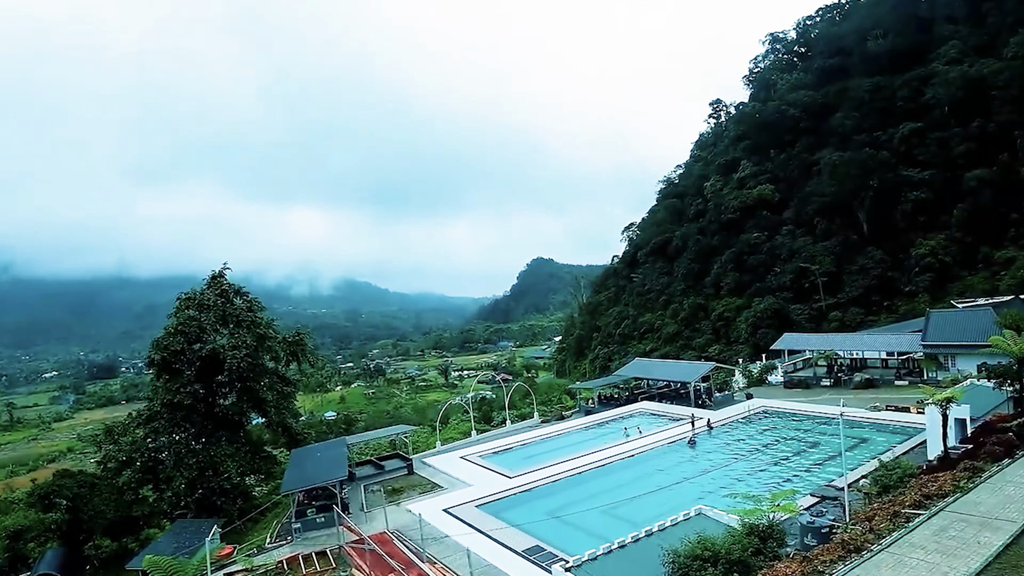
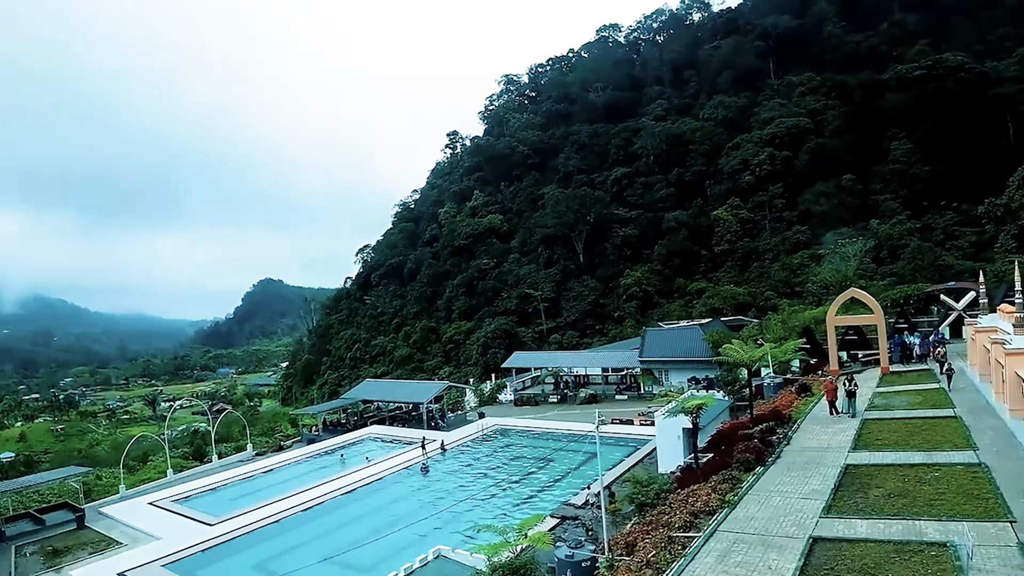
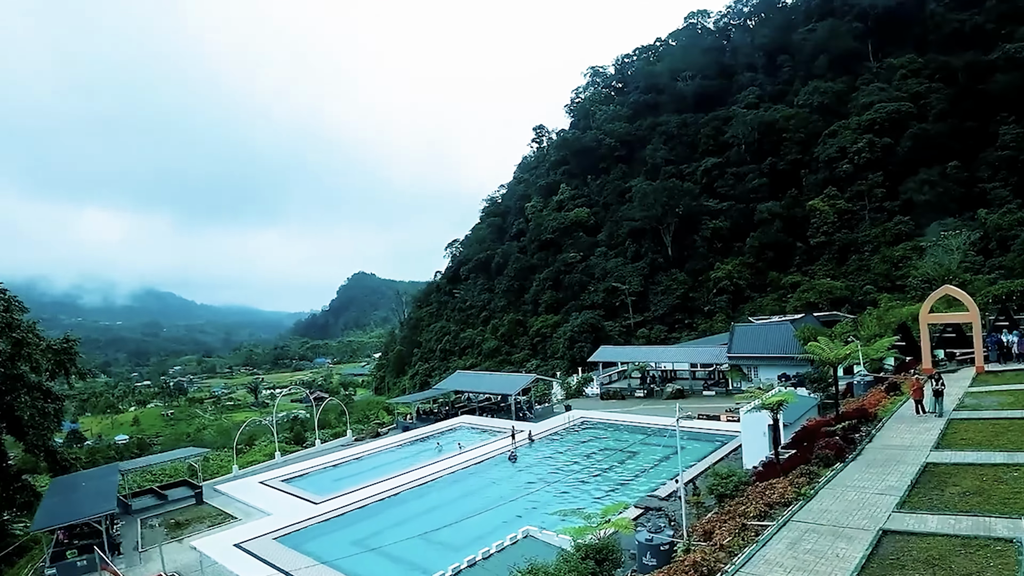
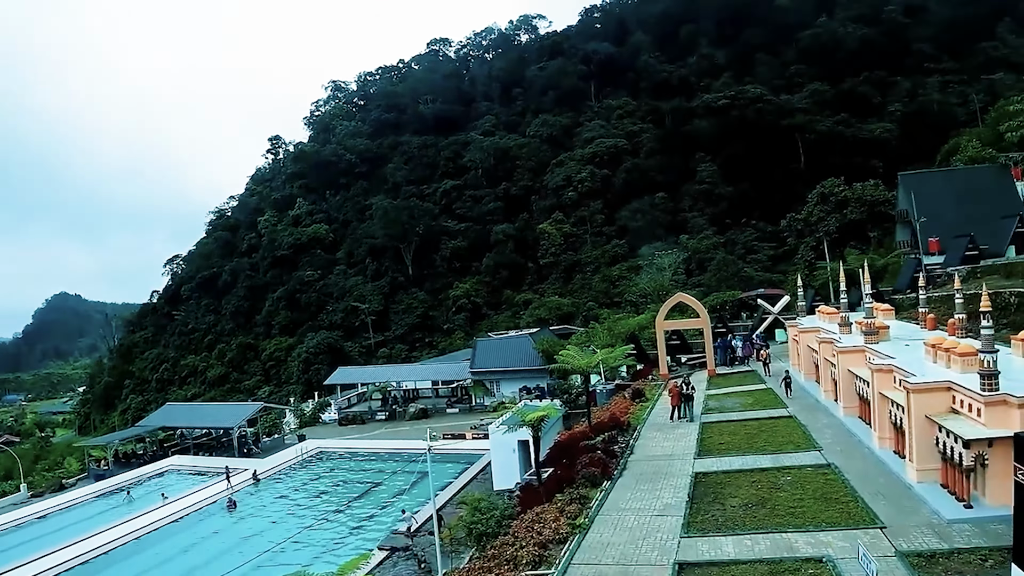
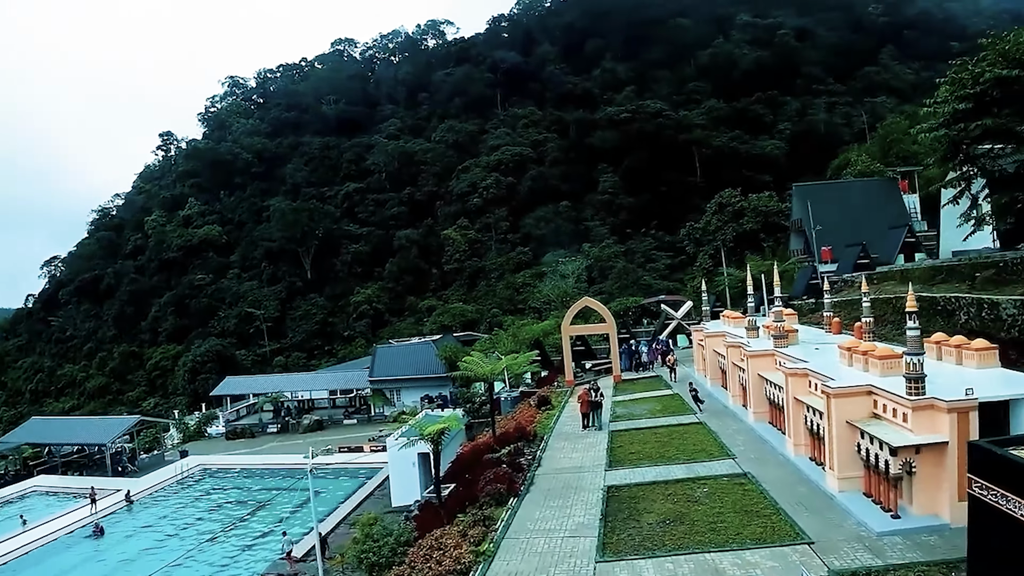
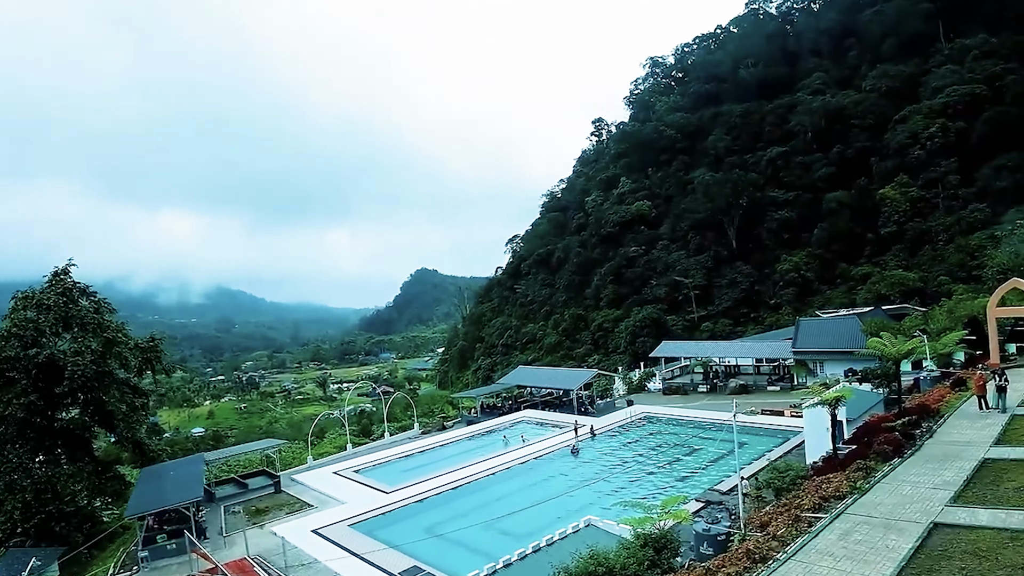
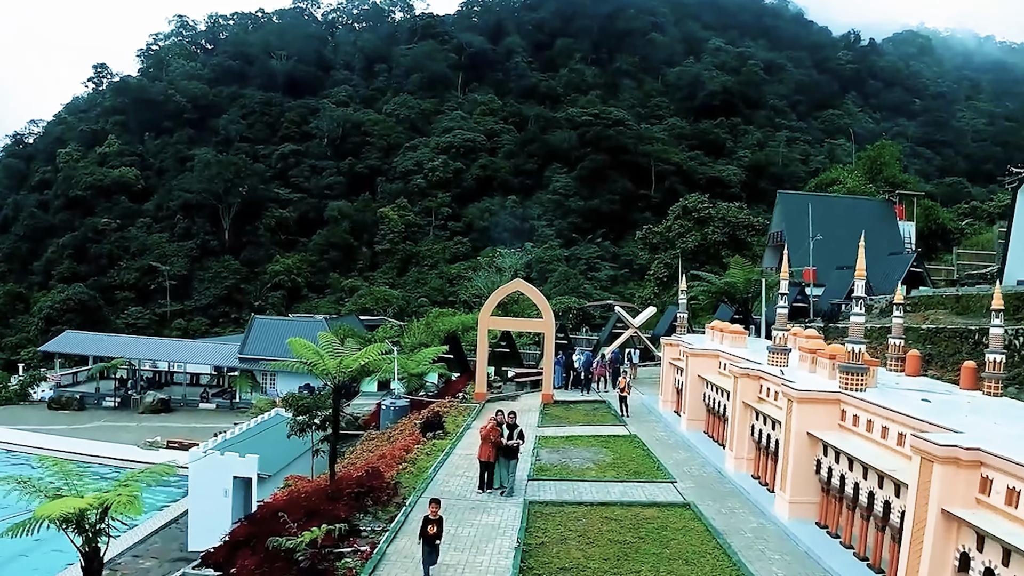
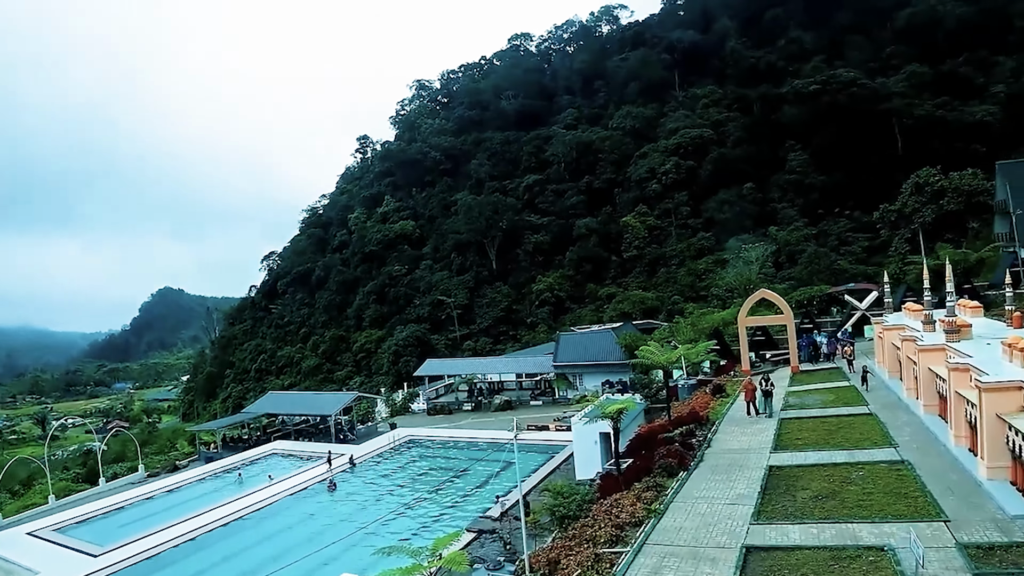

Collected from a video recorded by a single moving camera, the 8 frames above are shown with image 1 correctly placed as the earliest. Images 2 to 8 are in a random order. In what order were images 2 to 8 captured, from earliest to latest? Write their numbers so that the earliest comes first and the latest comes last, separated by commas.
6, 3, 2, 8, 4, 5, 7
